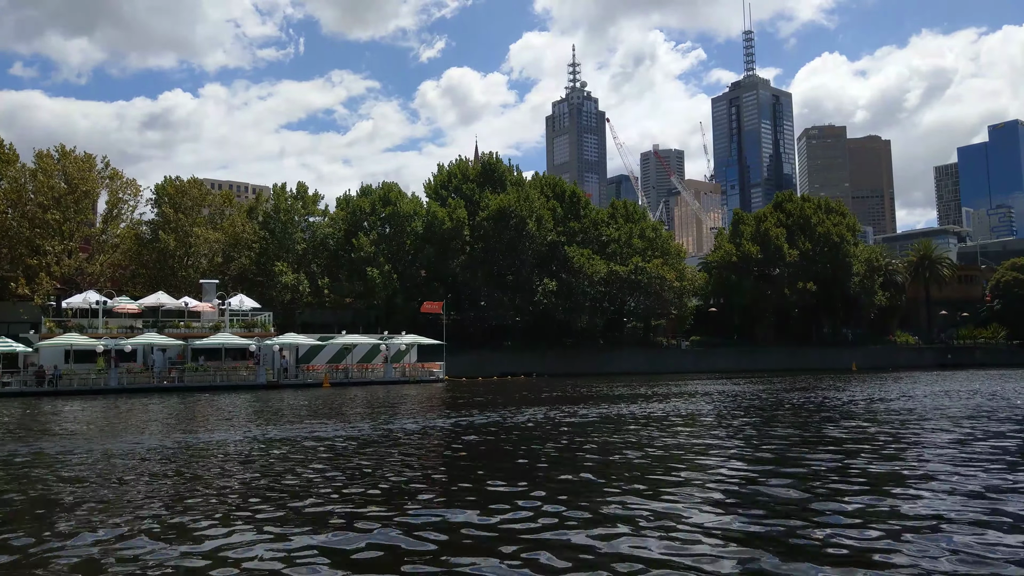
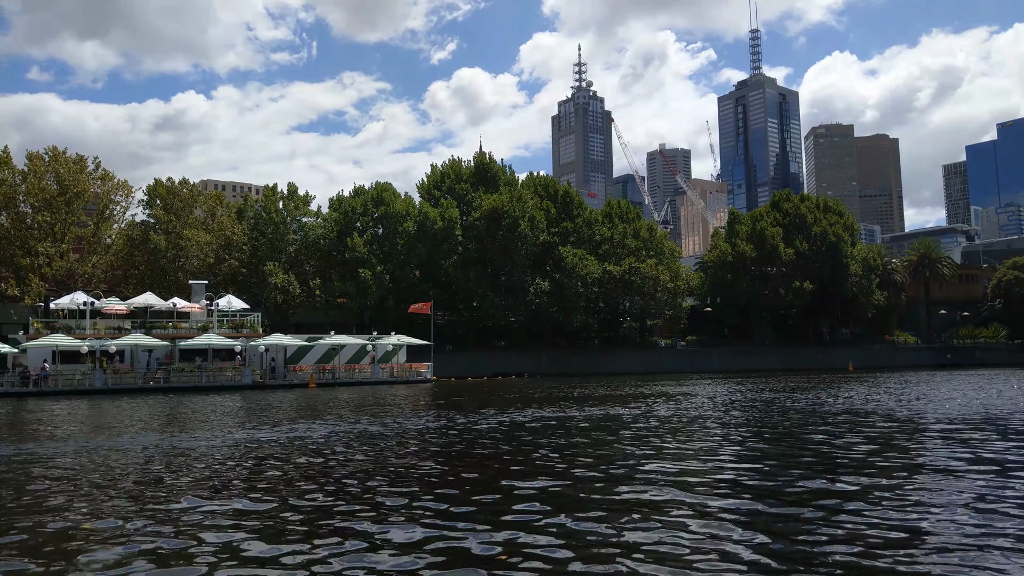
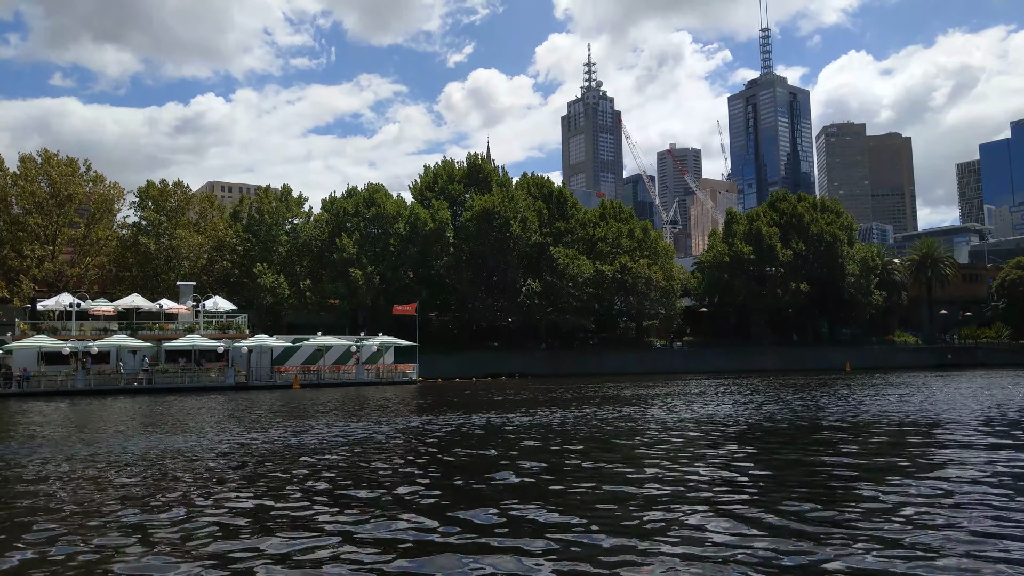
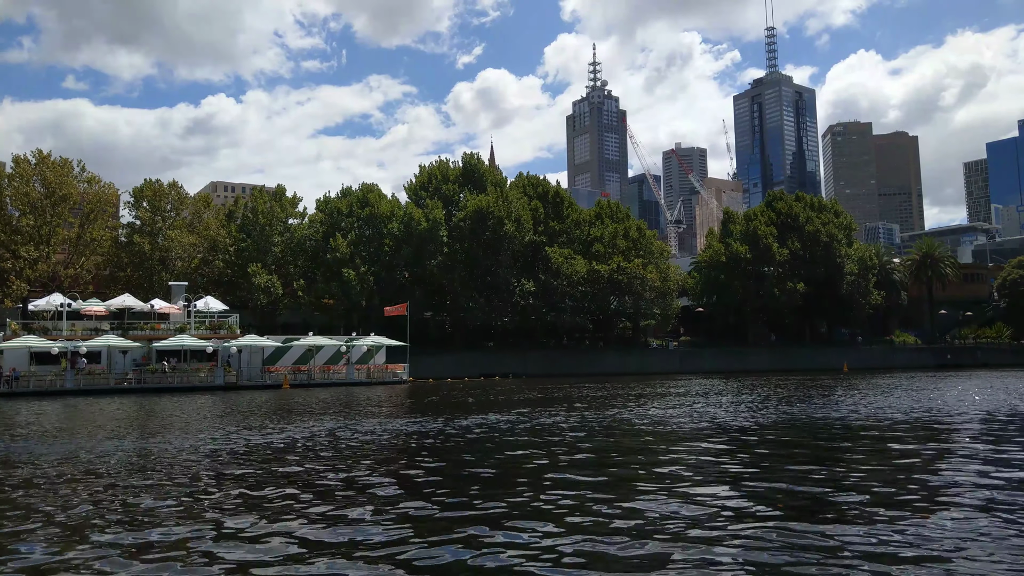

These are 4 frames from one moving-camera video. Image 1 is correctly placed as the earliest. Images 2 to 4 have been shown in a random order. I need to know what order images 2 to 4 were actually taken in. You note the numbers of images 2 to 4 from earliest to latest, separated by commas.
2, 3, 4
